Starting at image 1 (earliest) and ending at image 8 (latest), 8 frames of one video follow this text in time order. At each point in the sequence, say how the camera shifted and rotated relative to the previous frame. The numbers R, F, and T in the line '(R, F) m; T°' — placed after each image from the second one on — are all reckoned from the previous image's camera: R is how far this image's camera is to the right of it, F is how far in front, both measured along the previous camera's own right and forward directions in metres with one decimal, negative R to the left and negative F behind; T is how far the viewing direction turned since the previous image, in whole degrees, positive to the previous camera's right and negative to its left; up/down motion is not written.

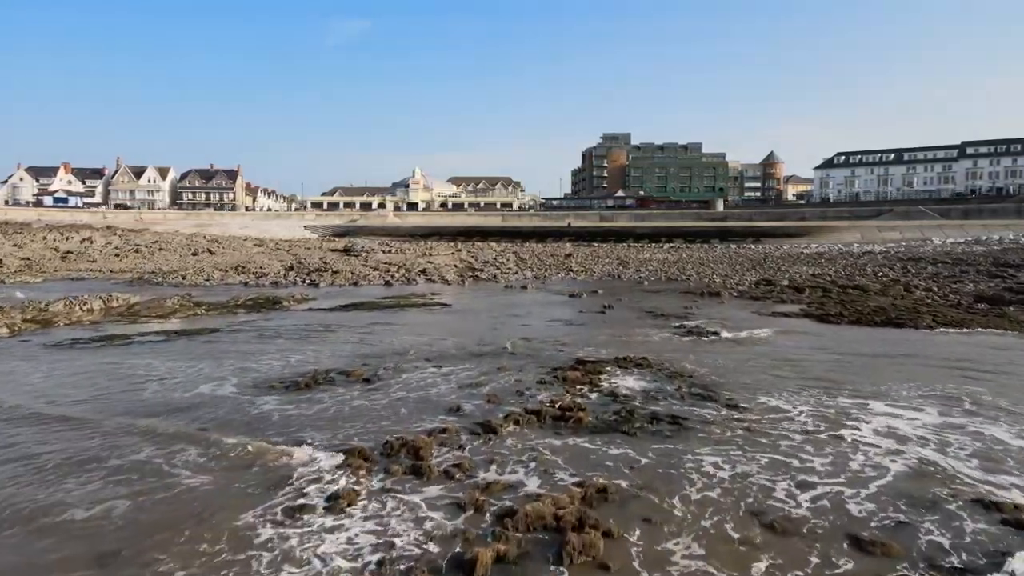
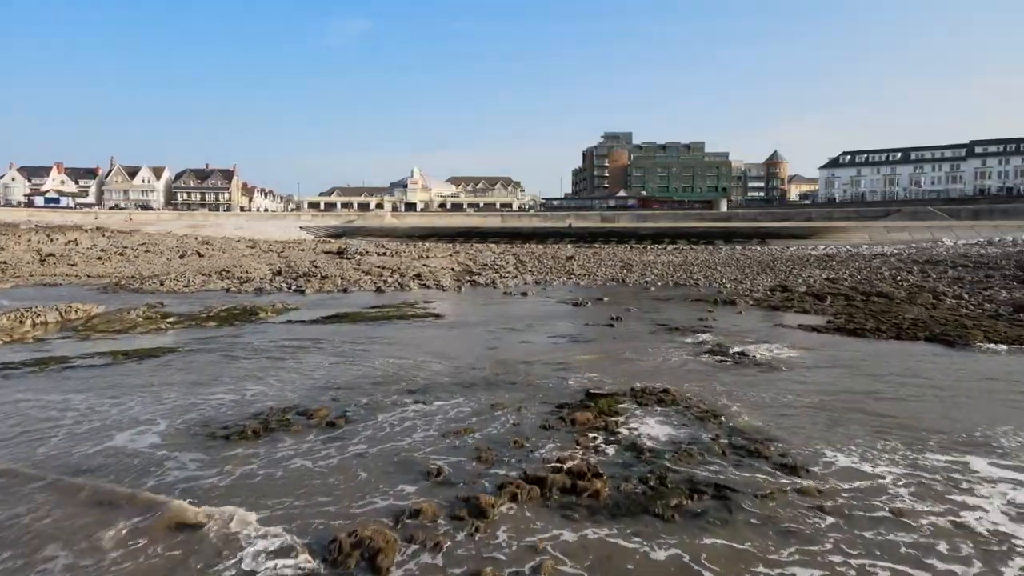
(0.0, +1.4) m; 0°
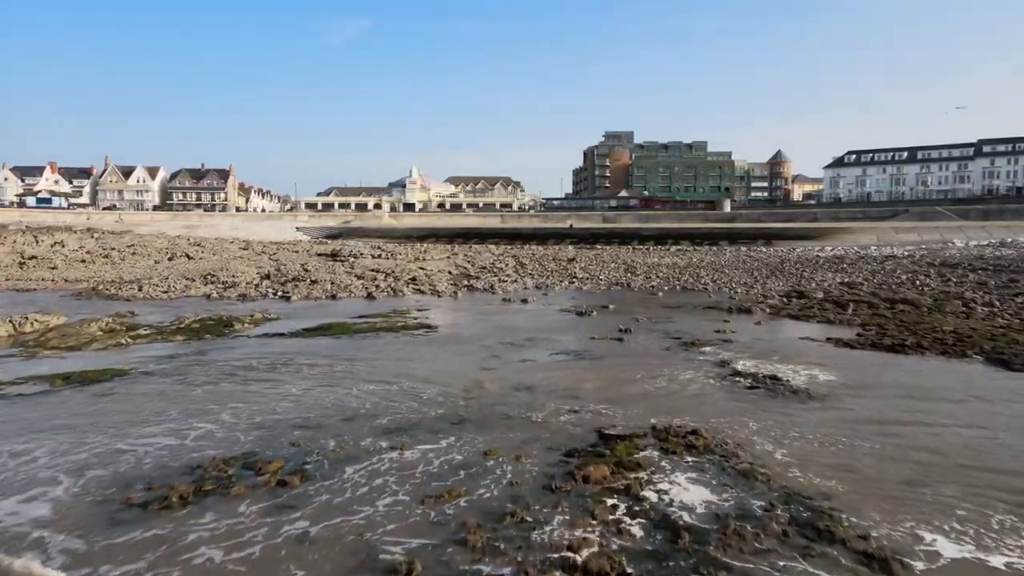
(0.0, +1.2) m; 0°
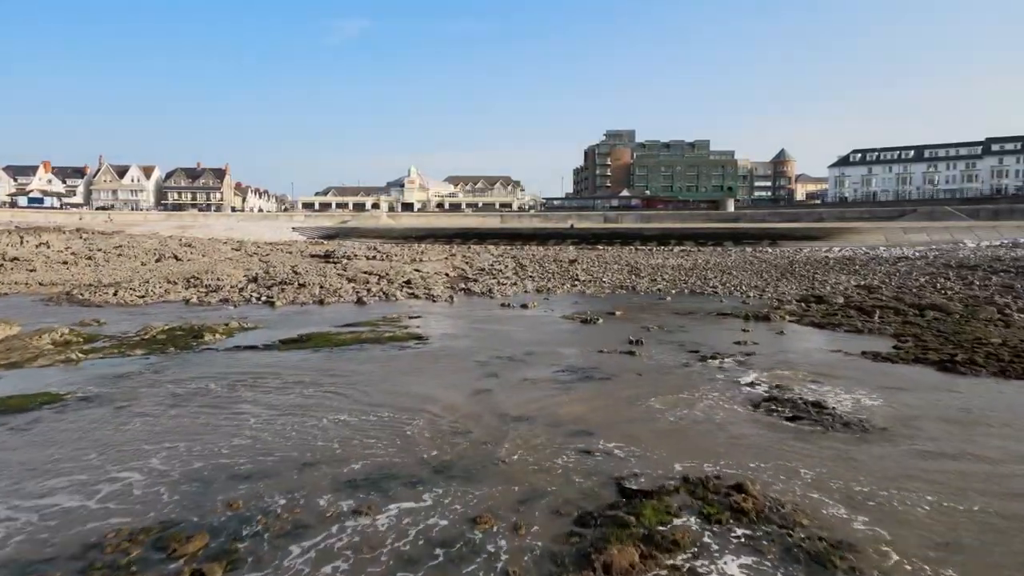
(0.0, +1.2) m; 0°
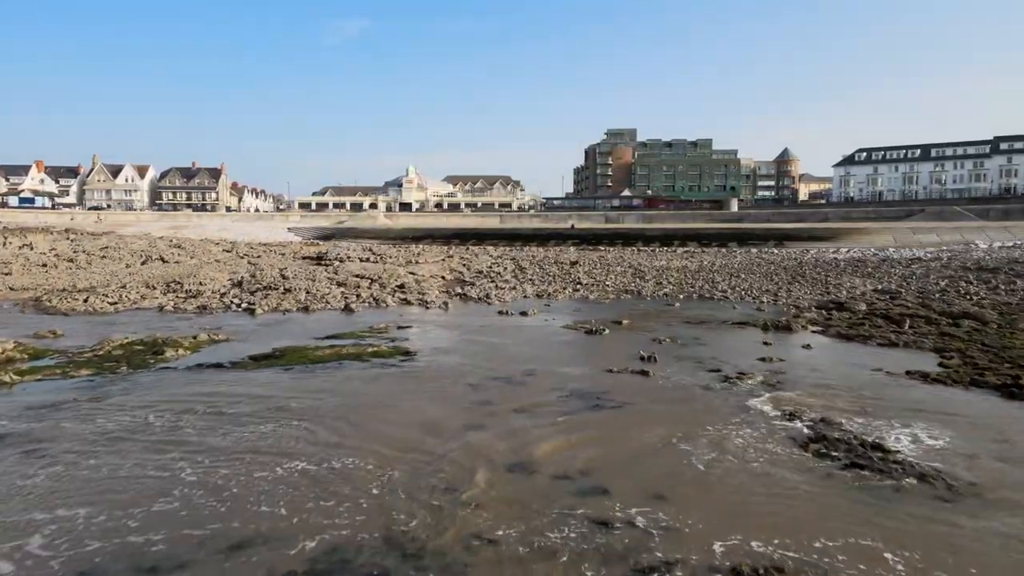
(0.0, +1.3) m; 0°
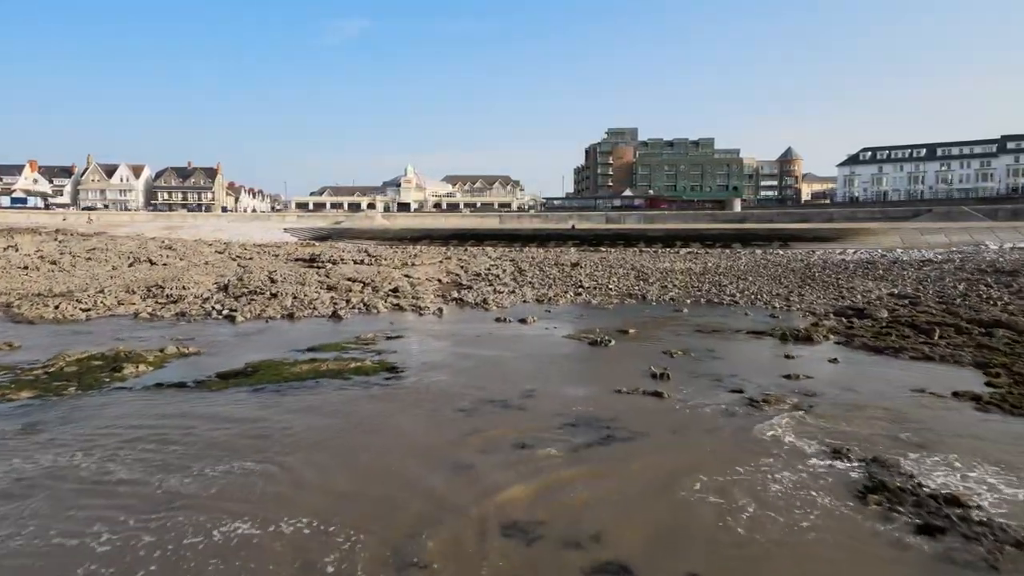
(0.0, +1.1) m; 0°
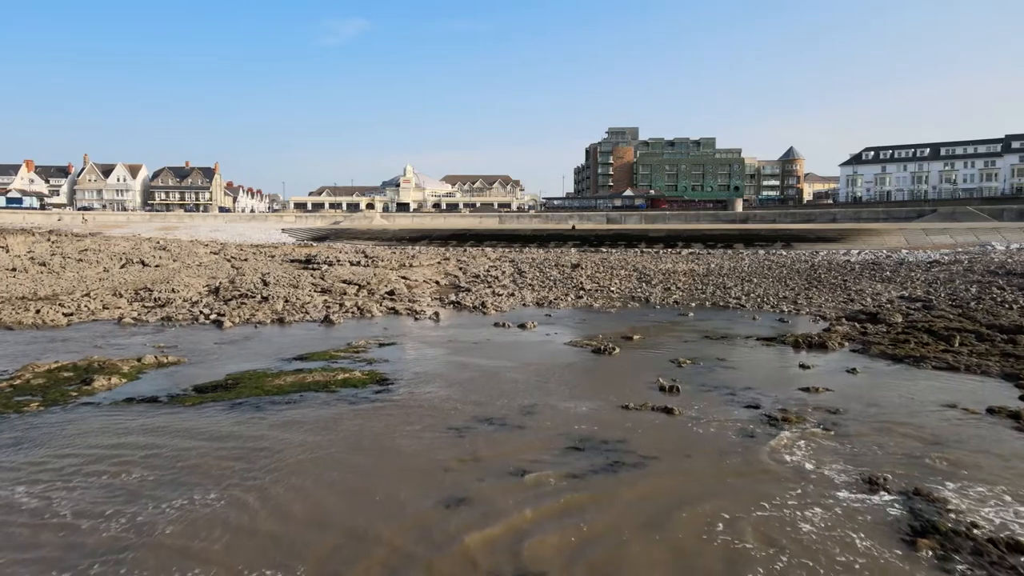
(0.0, +0.6) m; 0°
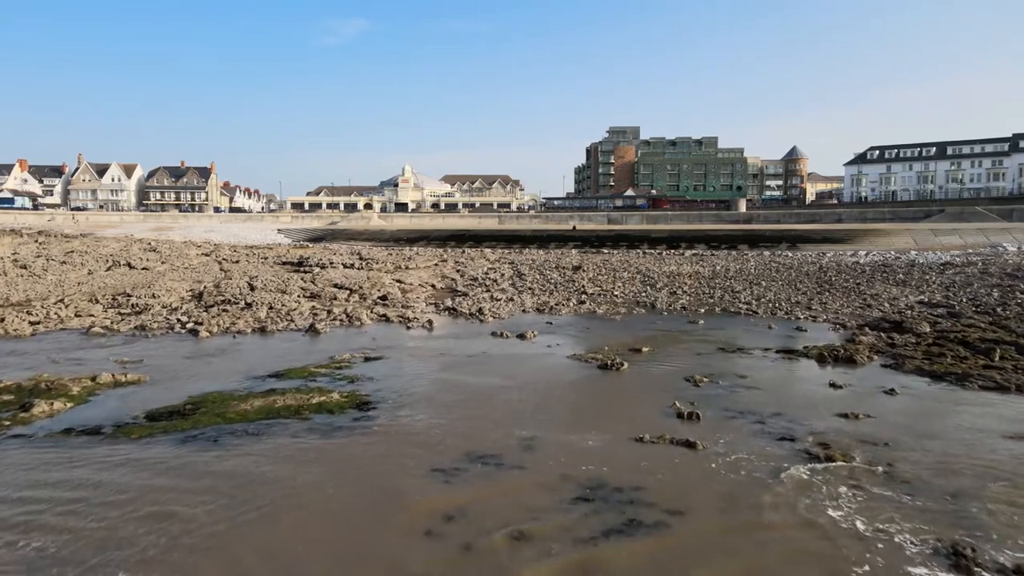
(0.0, +1.1) m; 0°
